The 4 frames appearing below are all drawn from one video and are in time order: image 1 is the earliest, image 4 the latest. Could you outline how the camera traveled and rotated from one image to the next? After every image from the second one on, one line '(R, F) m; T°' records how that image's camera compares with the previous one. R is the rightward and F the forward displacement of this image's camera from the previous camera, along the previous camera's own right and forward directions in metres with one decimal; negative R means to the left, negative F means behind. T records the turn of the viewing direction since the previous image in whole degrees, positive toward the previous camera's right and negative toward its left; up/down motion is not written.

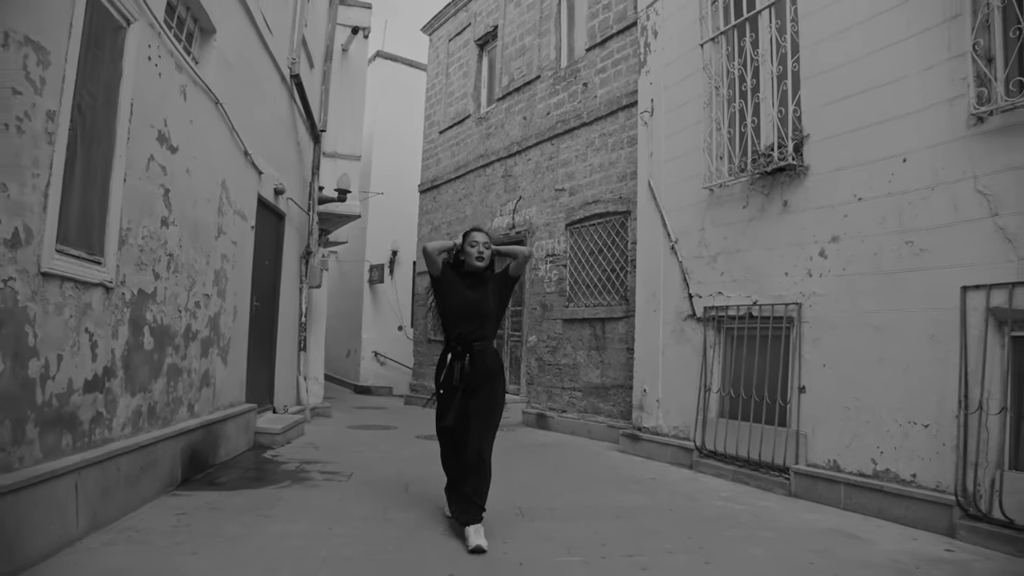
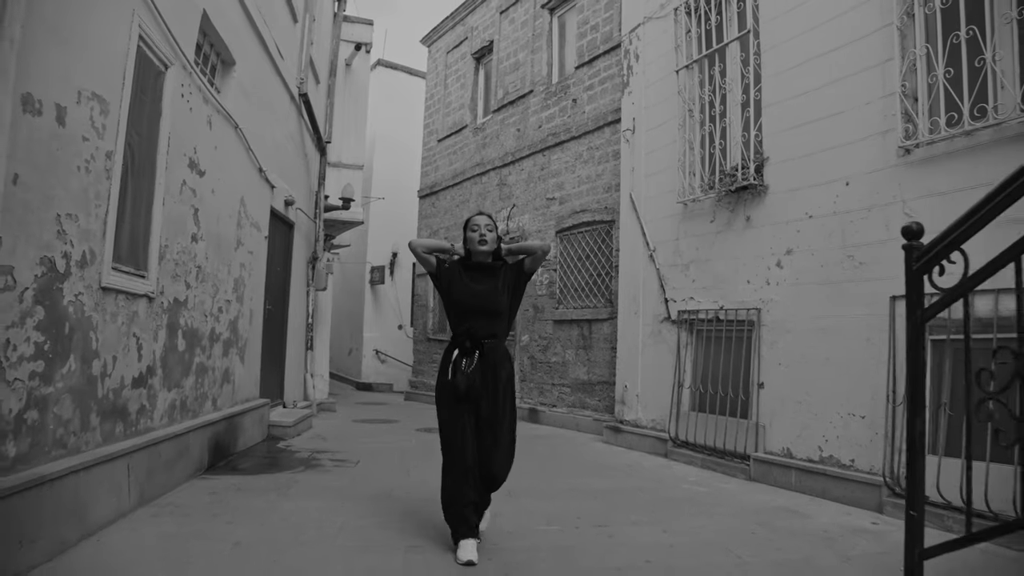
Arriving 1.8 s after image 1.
(+0.1, -0.6) m; 0°
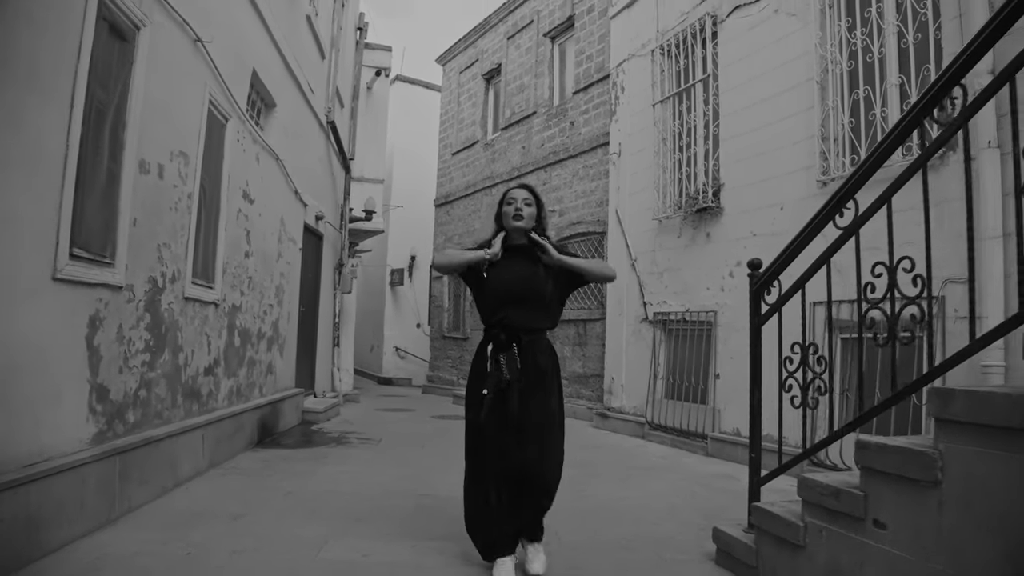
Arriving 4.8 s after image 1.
(+0.2, -1.0) m; -2°
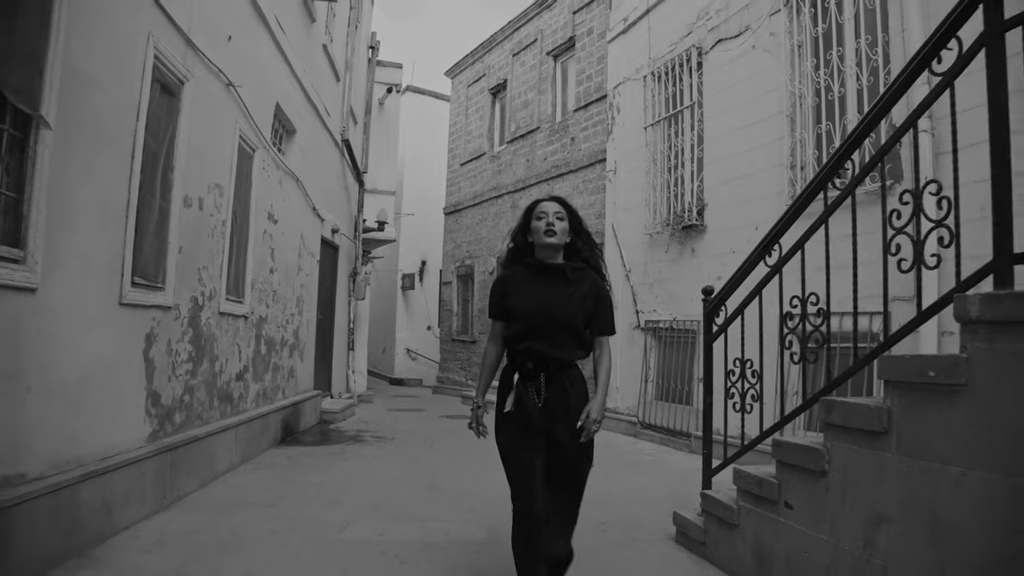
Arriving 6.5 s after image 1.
(+0.1, -0.6) m; -1°
